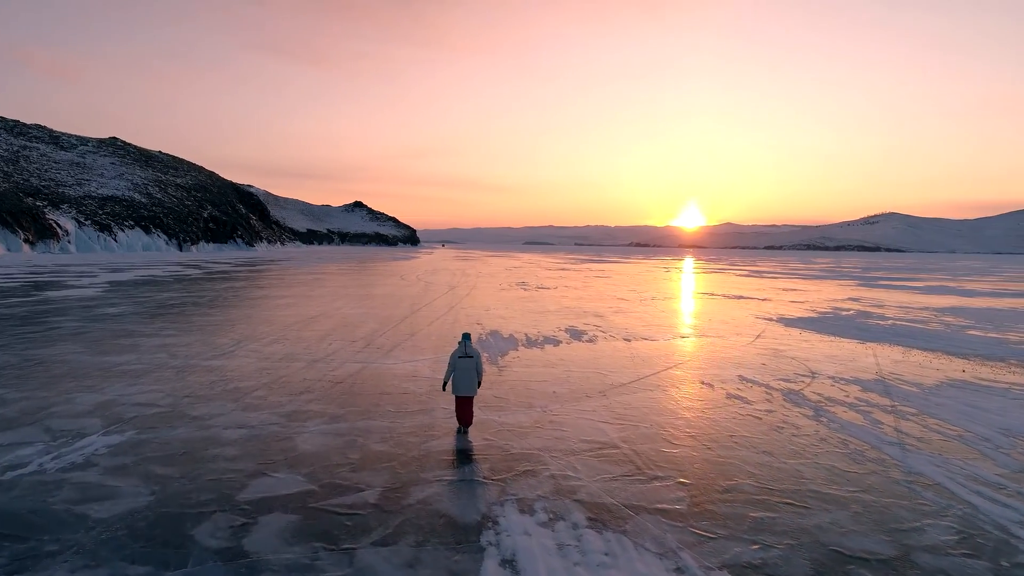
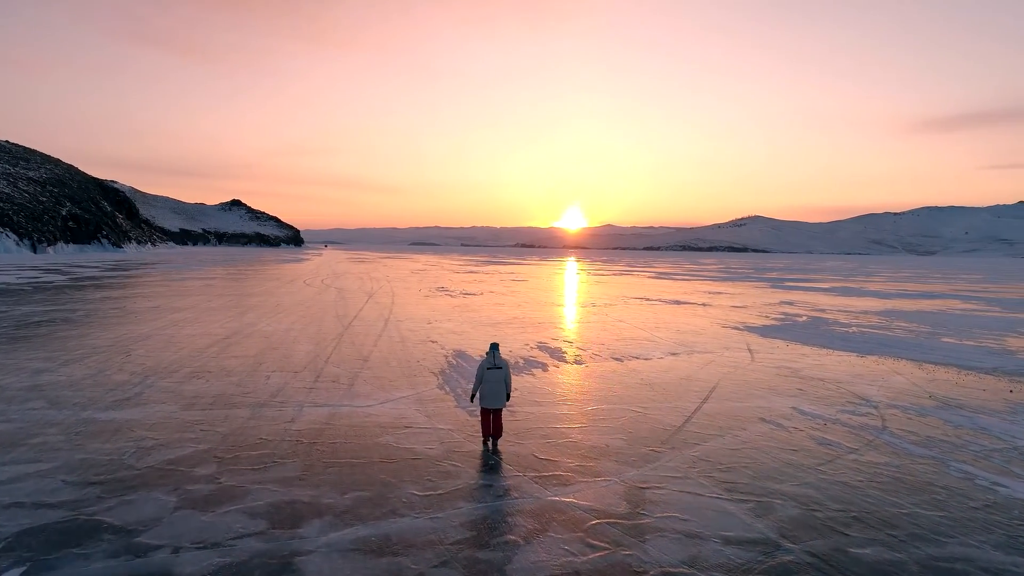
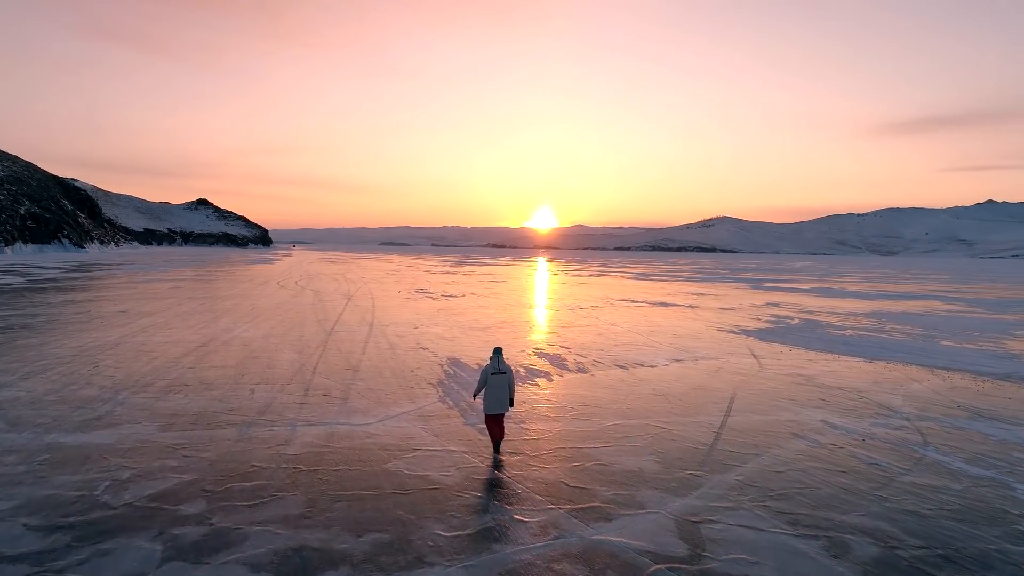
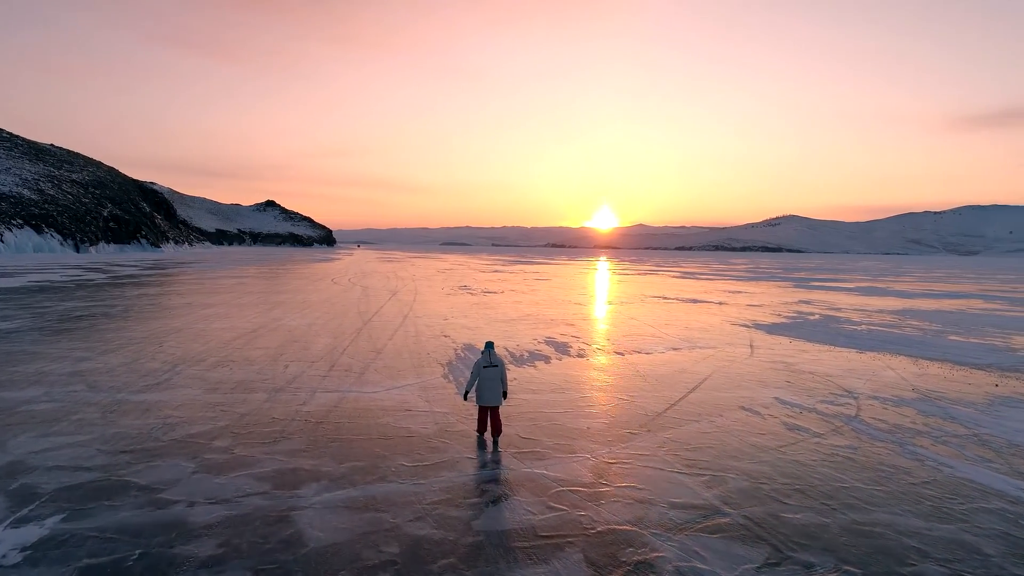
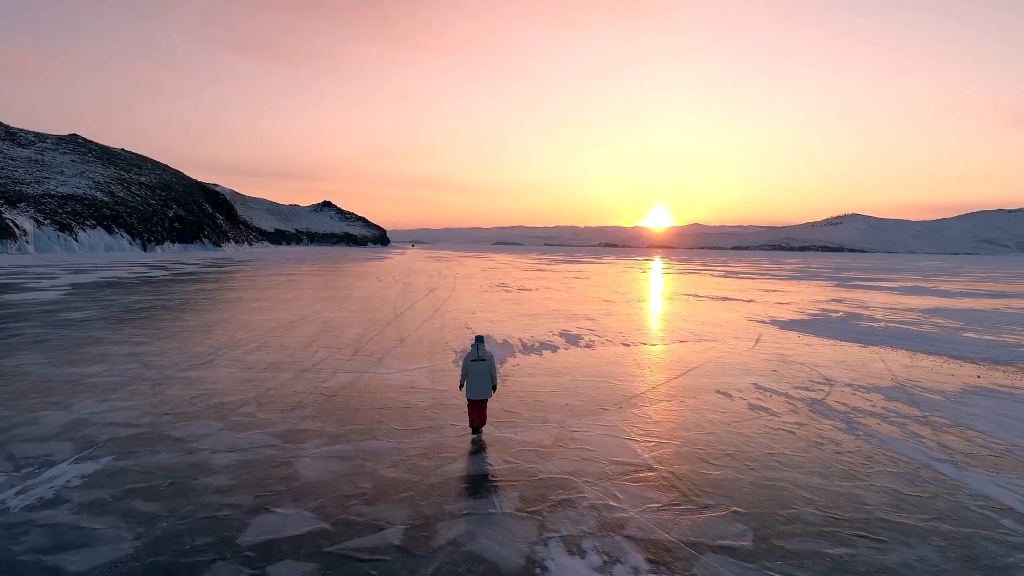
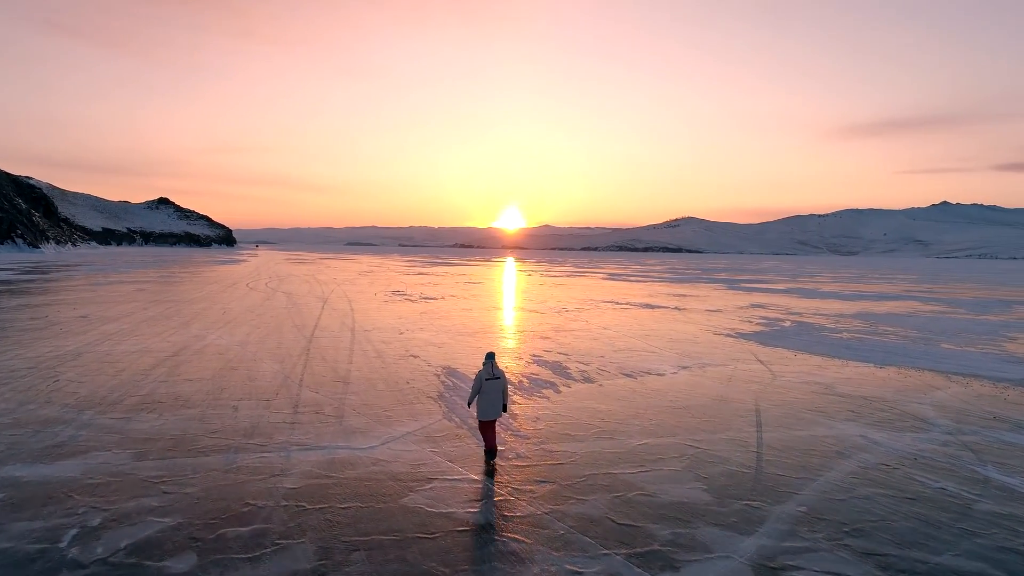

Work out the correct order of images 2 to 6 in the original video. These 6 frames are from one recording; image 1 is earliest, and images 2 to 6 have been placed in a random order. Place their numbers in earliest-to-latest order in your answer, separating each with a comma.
5, 4, 2, 3, 6
